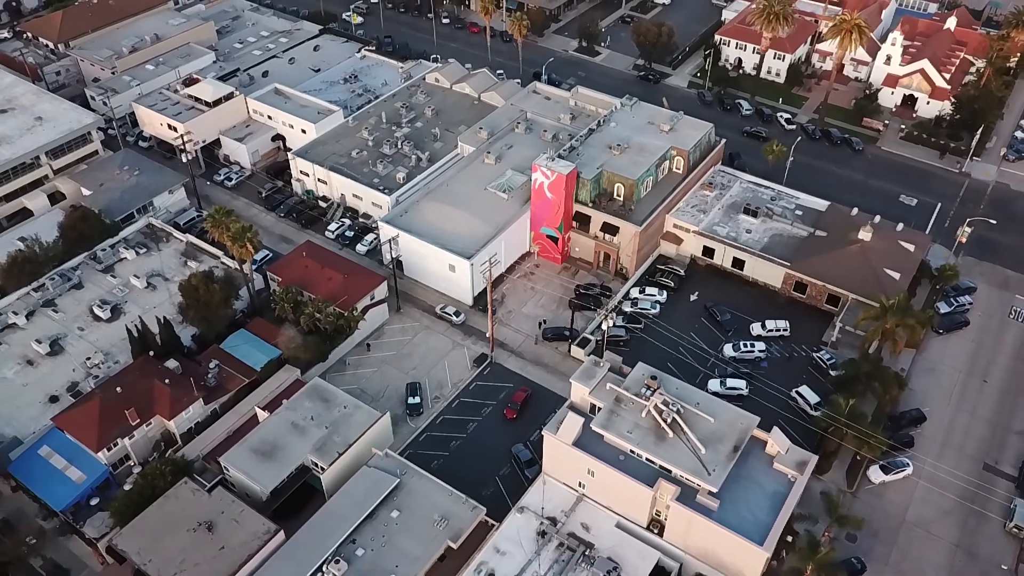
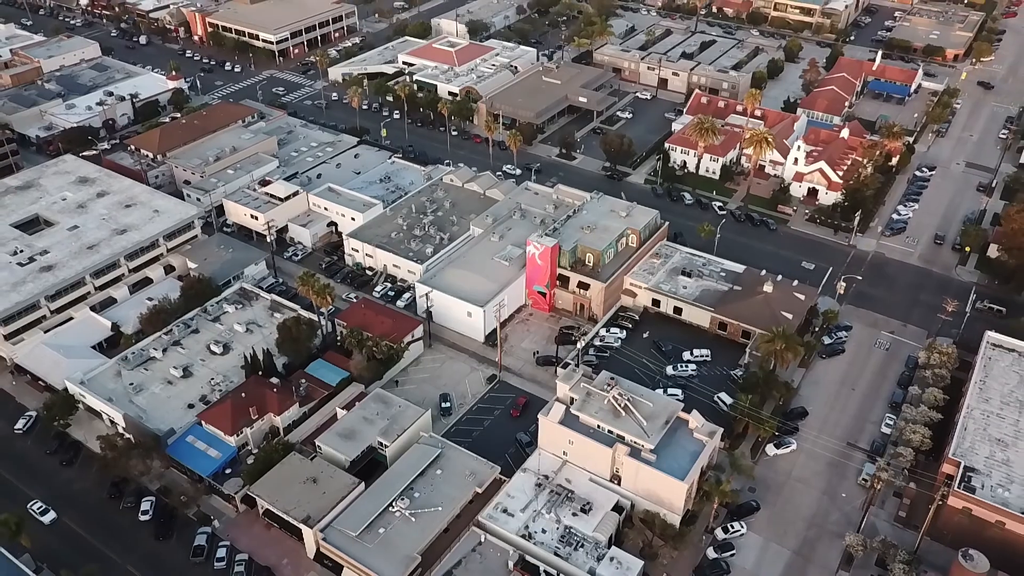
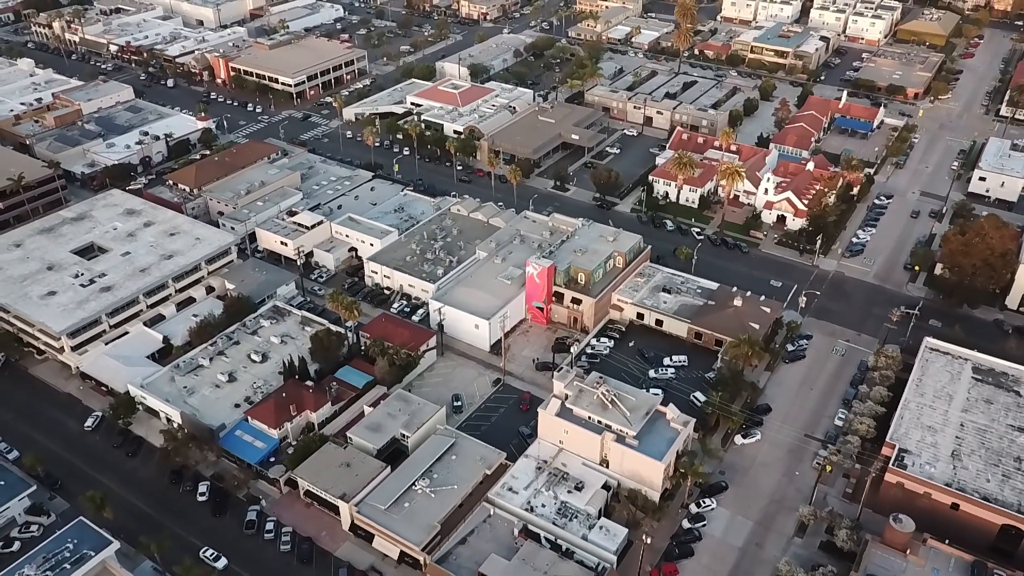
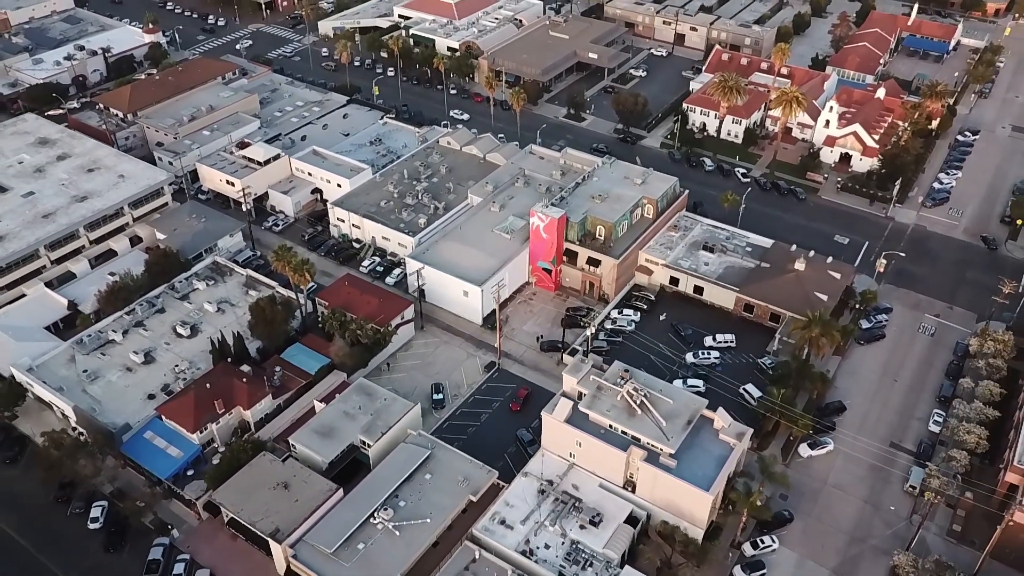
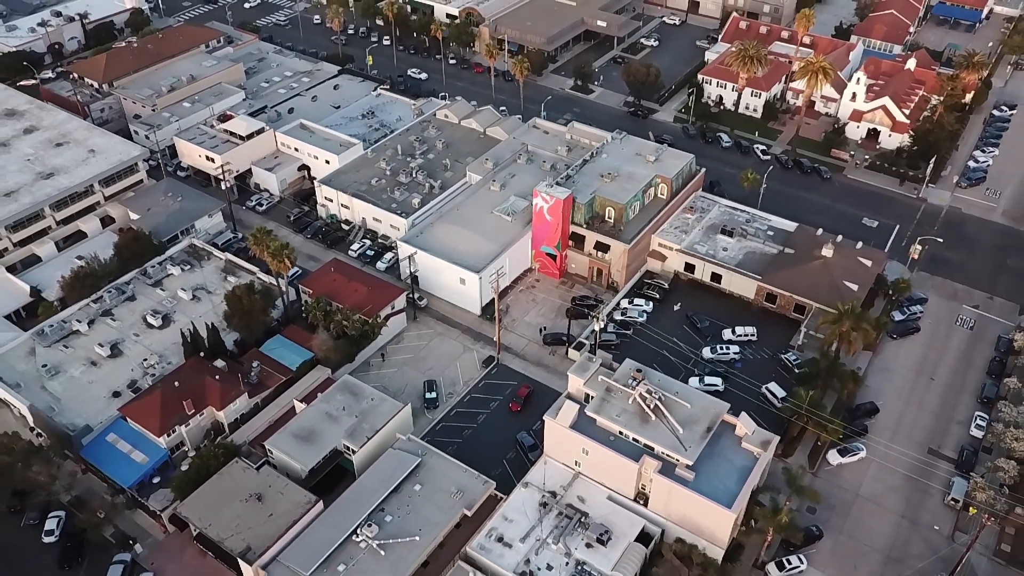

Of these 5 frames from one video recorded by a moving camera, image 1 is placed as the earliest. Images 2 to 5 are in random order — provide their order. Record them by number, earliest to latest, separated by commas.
5, 4, 2, 3
